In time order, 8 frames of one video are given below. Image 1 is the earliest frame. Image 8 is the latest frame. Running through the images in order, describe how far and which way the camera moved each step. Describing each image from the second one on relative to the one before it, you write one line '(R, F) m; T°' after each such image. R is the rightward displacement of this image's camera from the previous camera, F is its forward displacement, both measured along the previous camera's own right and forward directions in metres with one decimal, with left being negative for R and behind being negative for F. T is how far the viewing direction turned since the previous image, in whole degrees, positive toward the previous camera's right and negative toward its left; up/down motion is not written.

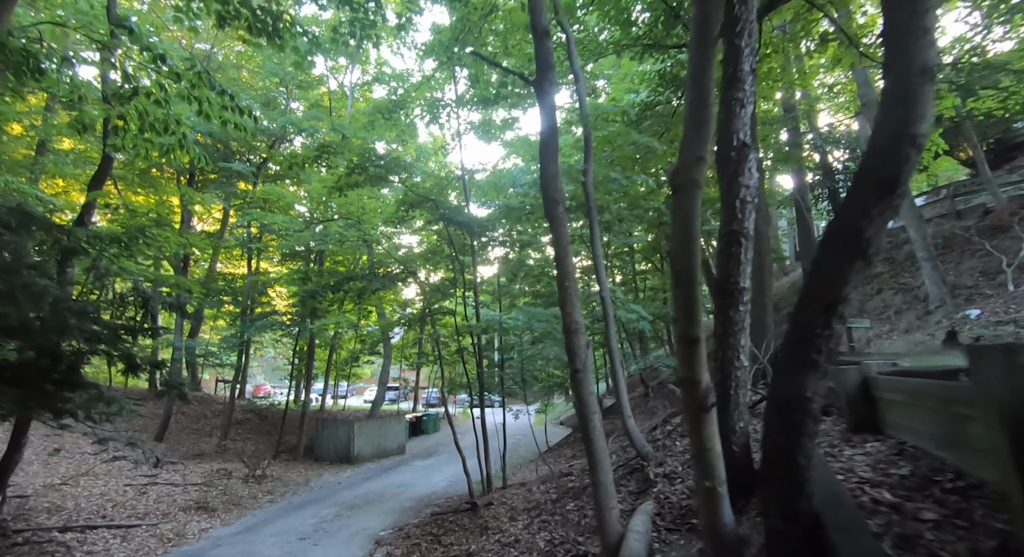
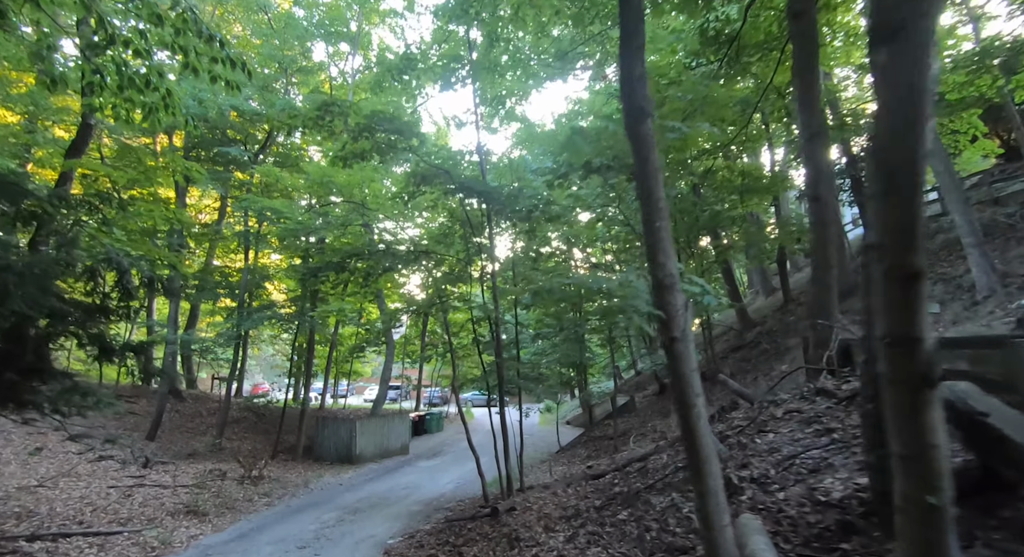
(-0.3, +0.7) m; 0°
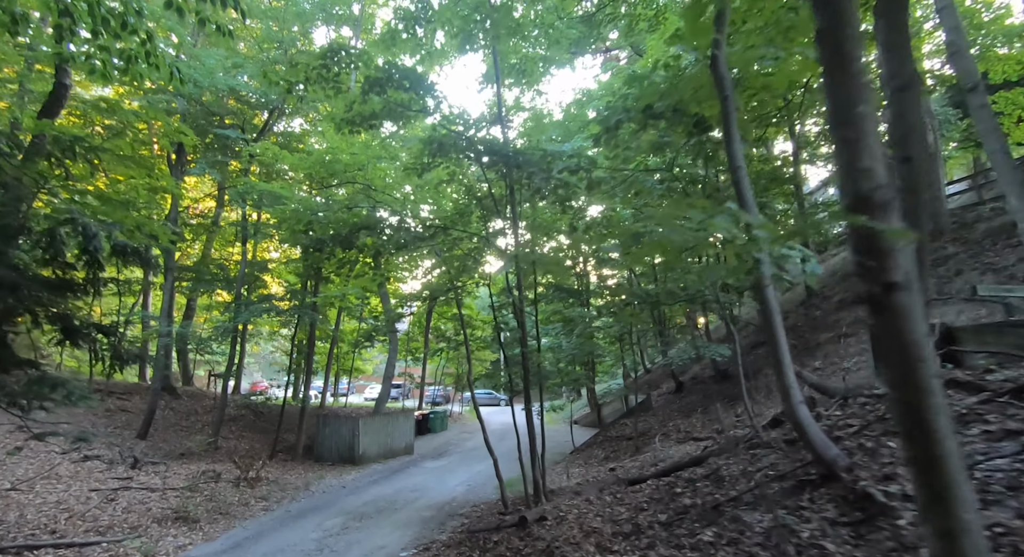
(-0.3, +0.7) m; 0°
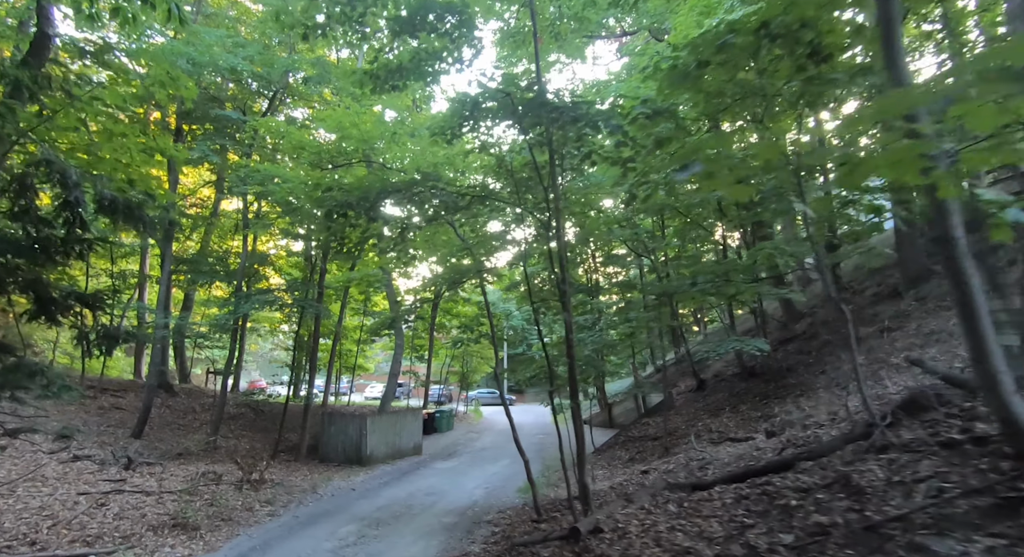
(-0.5, +0.7) m; 0°
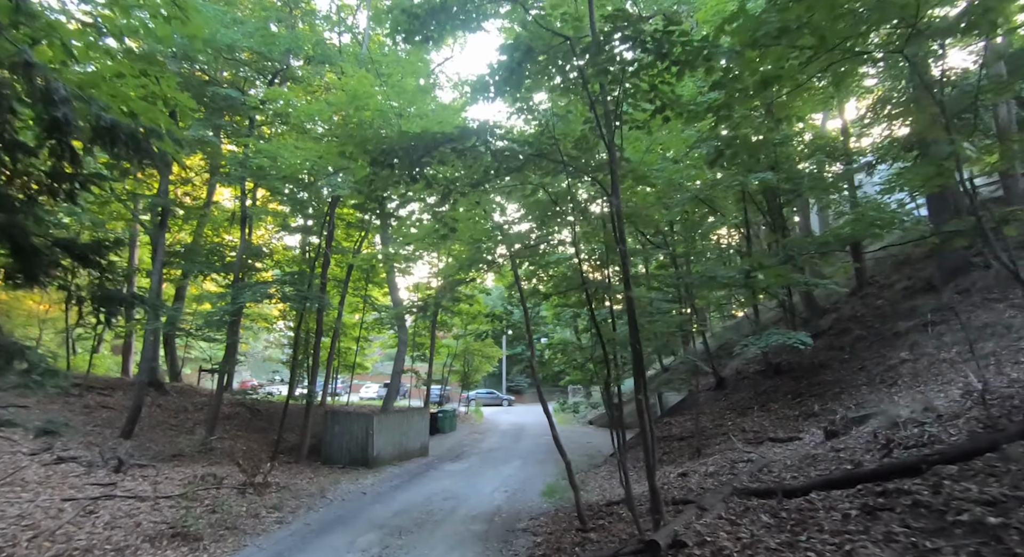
(-0.6, +0.7) m; +1°
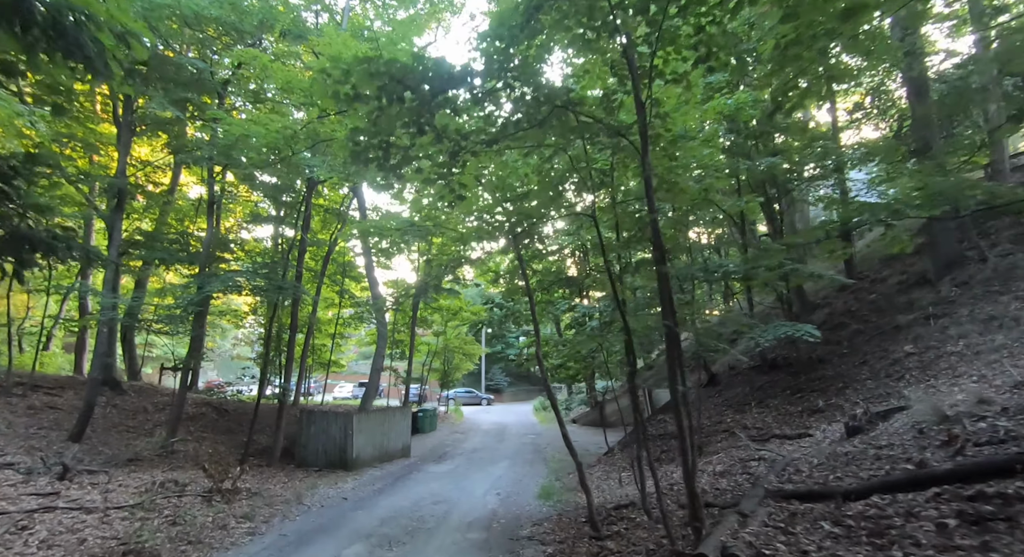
(-0.3, +0.6) m; +3°
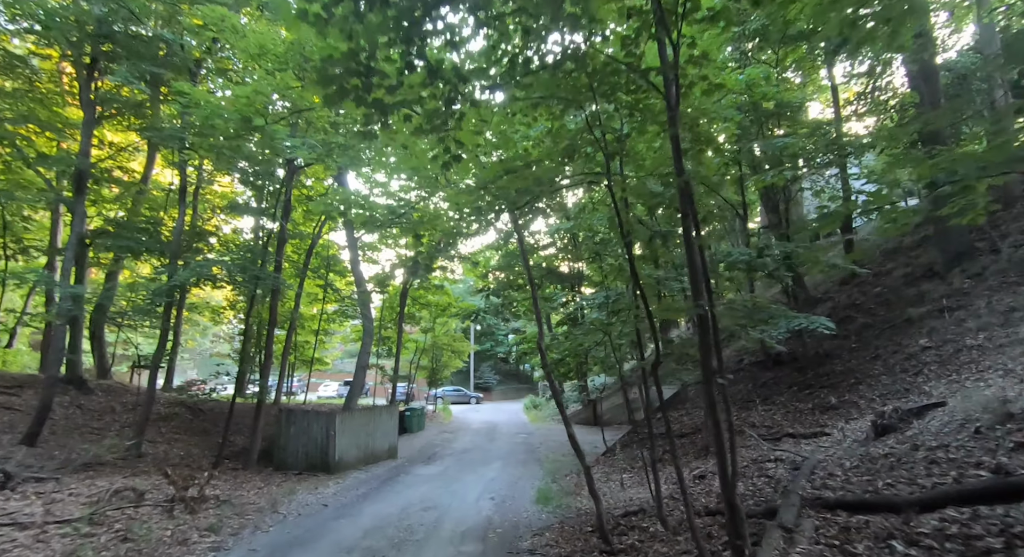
(-0.1, +0.6) m; +1°
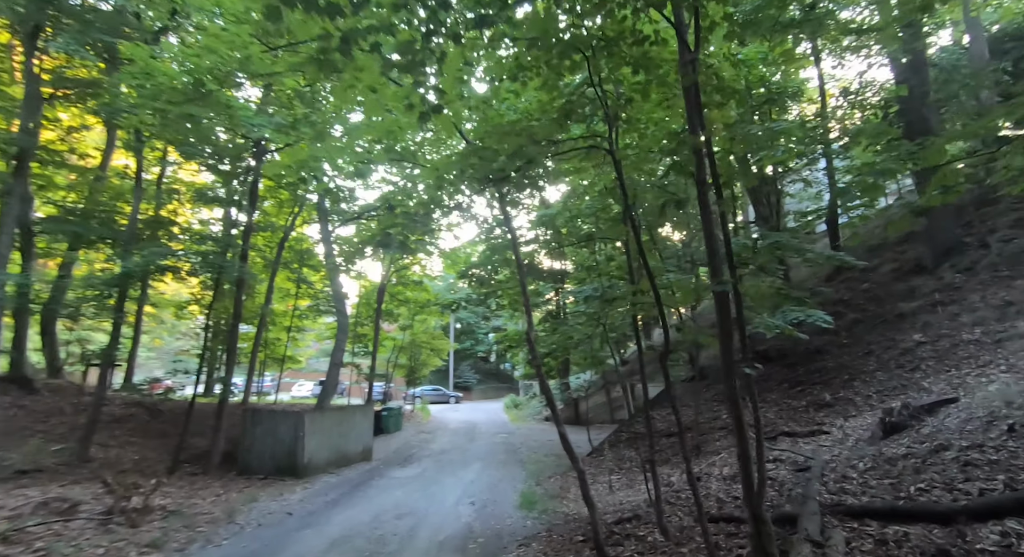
(0.0, +0.5) m; +2°
